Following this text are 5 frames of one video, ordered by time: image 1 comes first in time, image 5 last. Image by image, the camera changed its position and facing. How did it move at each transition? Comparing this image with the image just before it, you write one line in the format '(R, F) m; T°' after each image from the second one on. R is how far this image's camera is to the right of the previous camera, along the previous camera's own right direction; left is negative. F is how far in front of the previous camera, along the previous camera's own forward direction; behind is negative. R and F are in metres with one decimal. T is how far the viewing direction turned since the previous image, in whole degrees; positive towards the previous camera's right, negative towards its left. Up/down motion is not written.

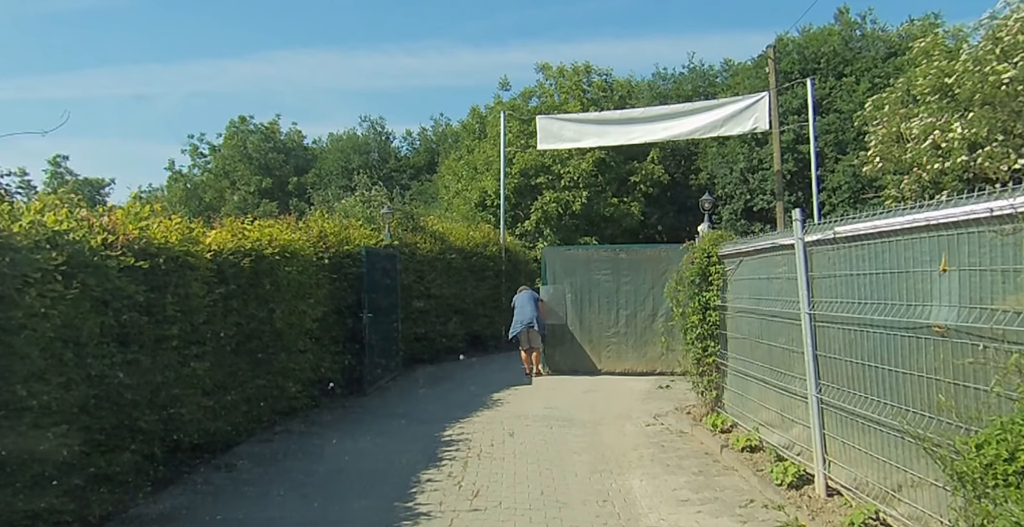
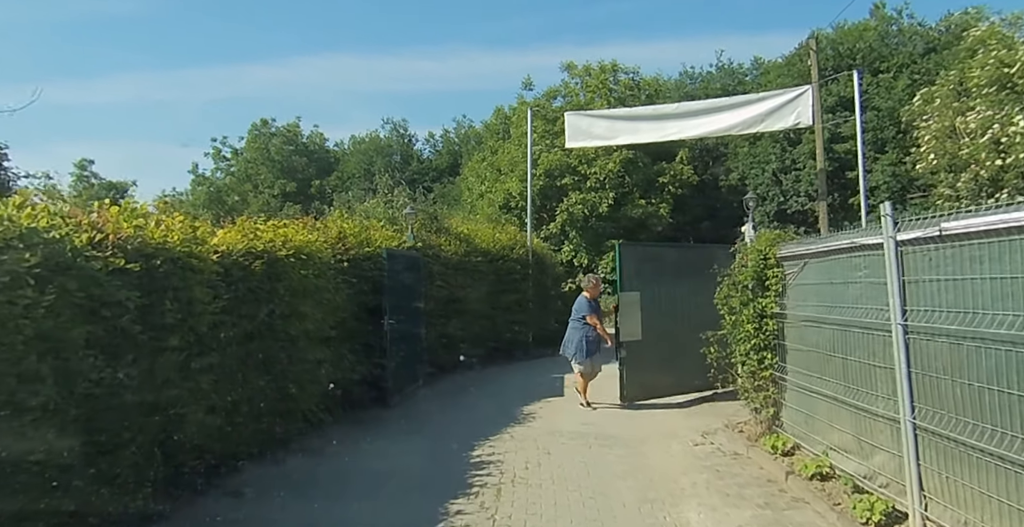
(-0.1, +0.7) m; -2°
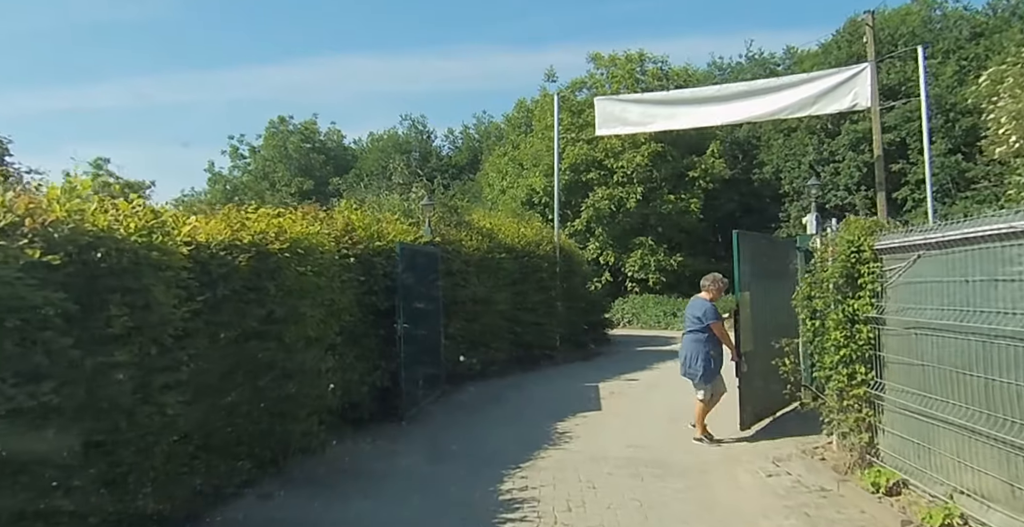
(-0.1, +1.3) m; -1°
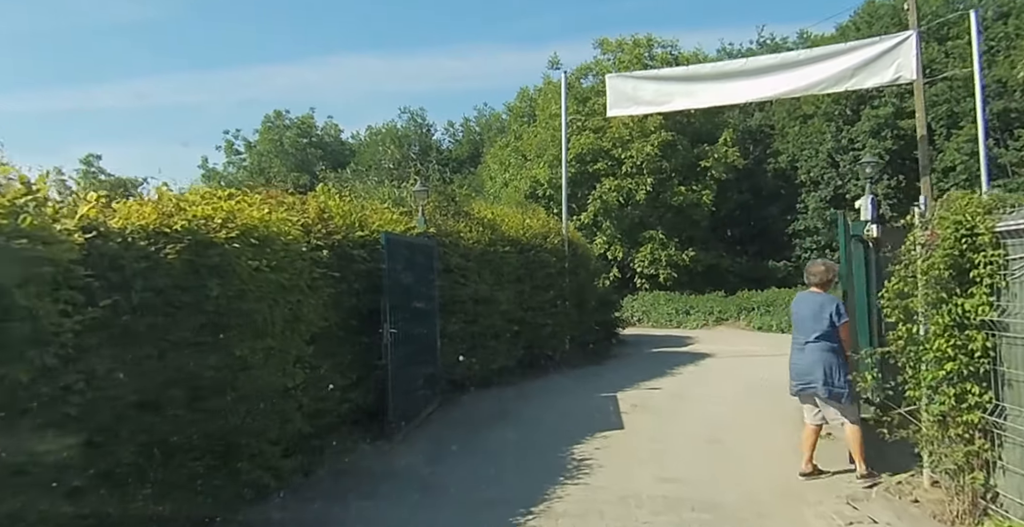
(0.0, +1.4) m; 0°
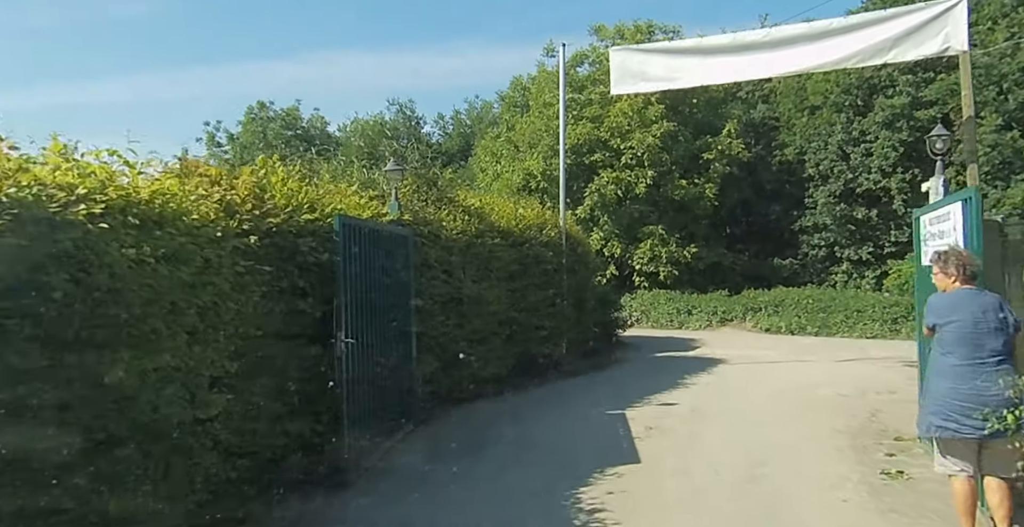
(0.0, +1.6) m; +1°
